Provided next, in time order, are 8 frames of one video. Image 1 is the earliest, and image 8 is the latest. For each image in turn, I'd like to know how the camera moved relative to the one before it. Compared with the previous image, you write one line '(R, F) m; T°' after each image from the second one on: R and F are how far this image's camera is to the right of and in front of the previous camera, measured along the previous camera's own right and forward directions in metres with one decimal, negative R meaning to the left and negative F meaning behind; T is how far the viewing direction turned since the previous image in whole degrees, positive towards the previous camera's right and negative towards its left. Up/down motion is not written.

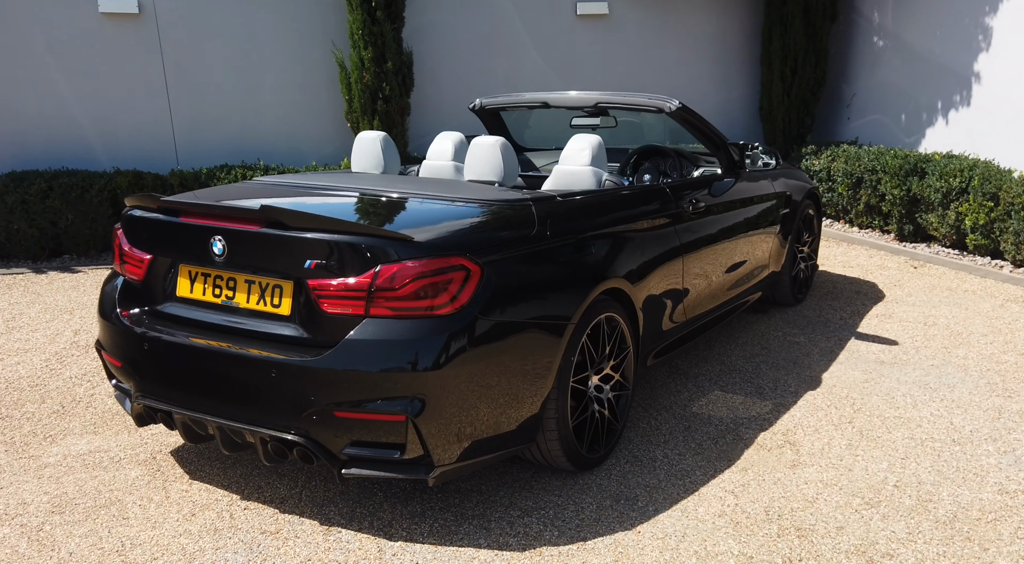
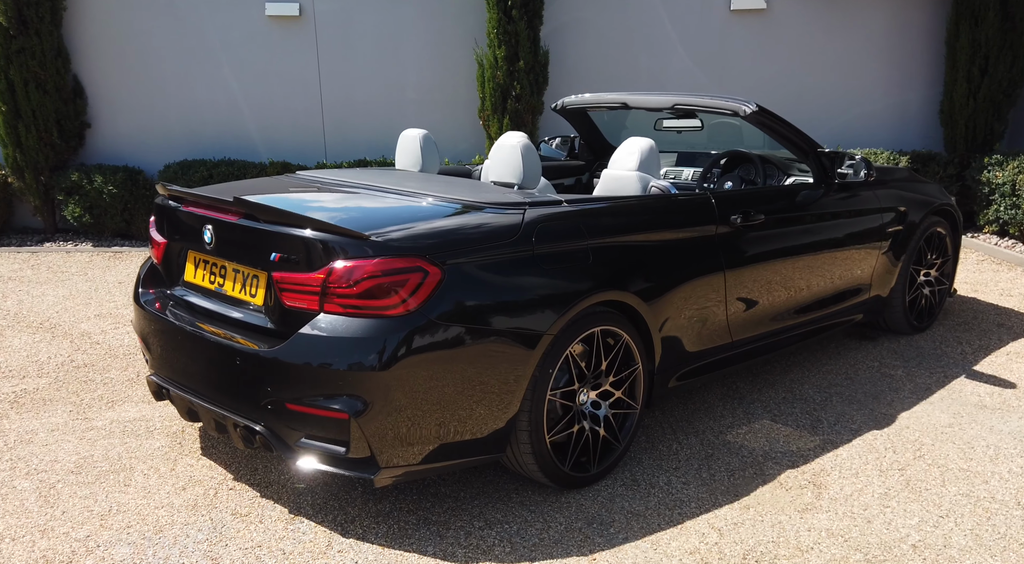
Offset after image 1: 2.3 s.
(+0.7, +0.1) m; -13°
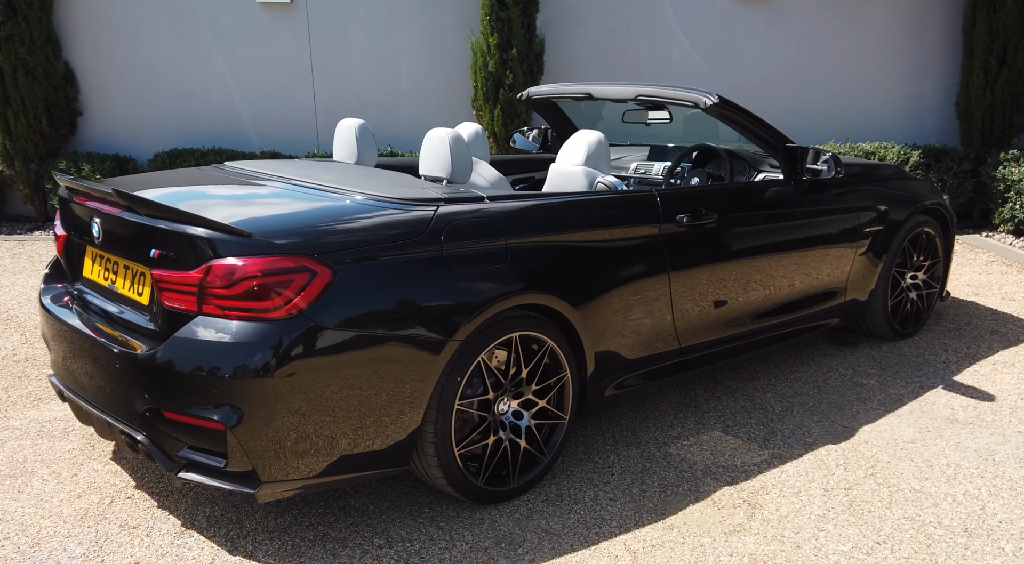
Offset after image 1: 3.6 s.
(+0.4, +0.2) m; -2°
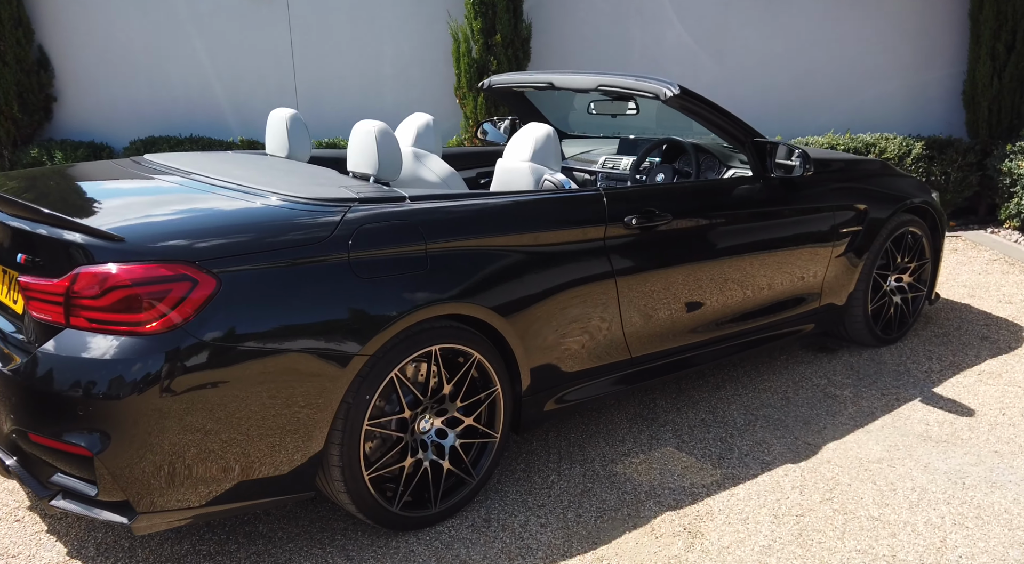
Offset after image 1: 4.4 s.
(+0.3, +0.2) m; -1°
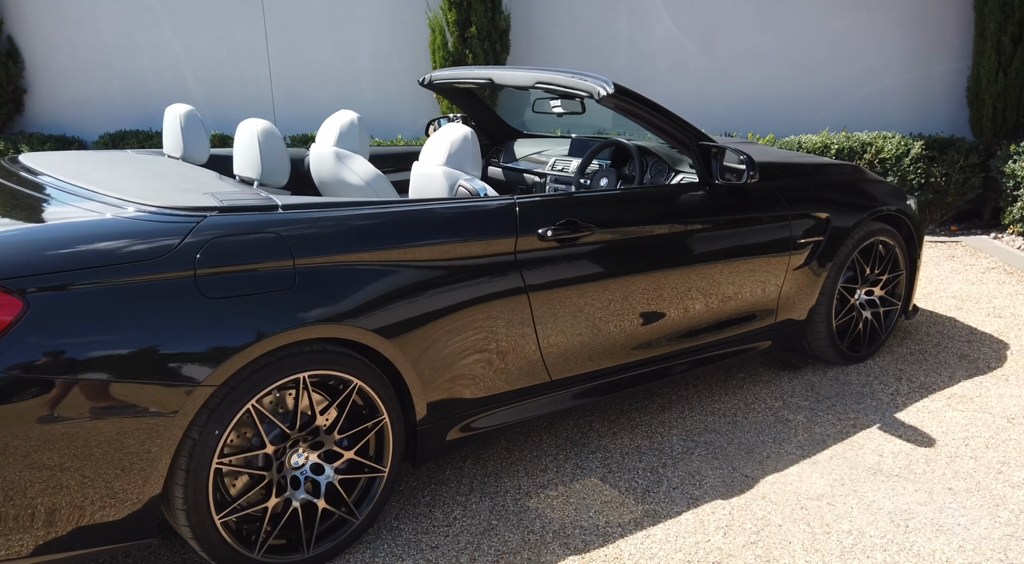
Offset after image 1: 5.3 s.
(+0.4, +0.3) m; -1°
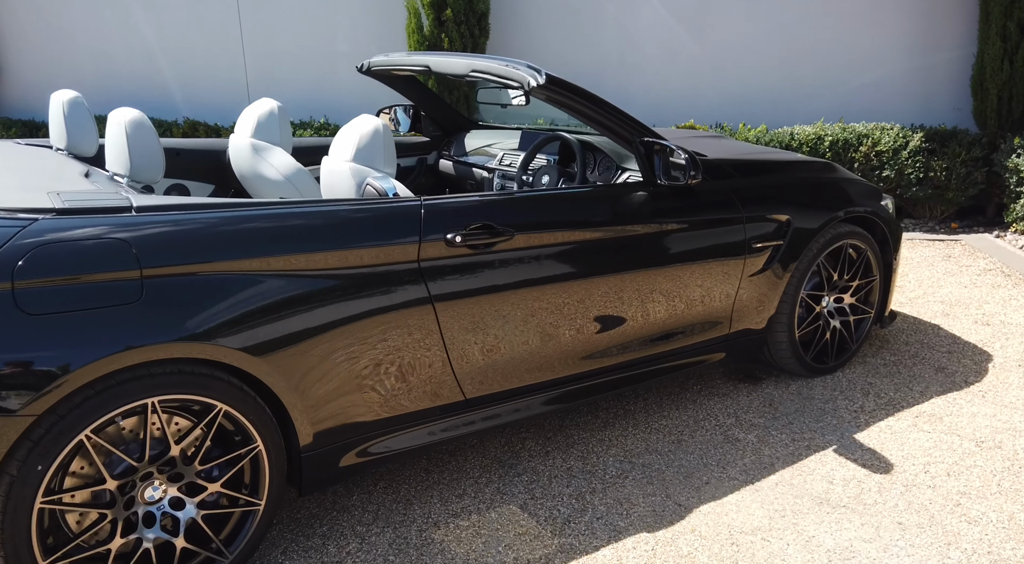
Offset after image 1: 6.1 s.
(+0.3, +0.3) m; -1°
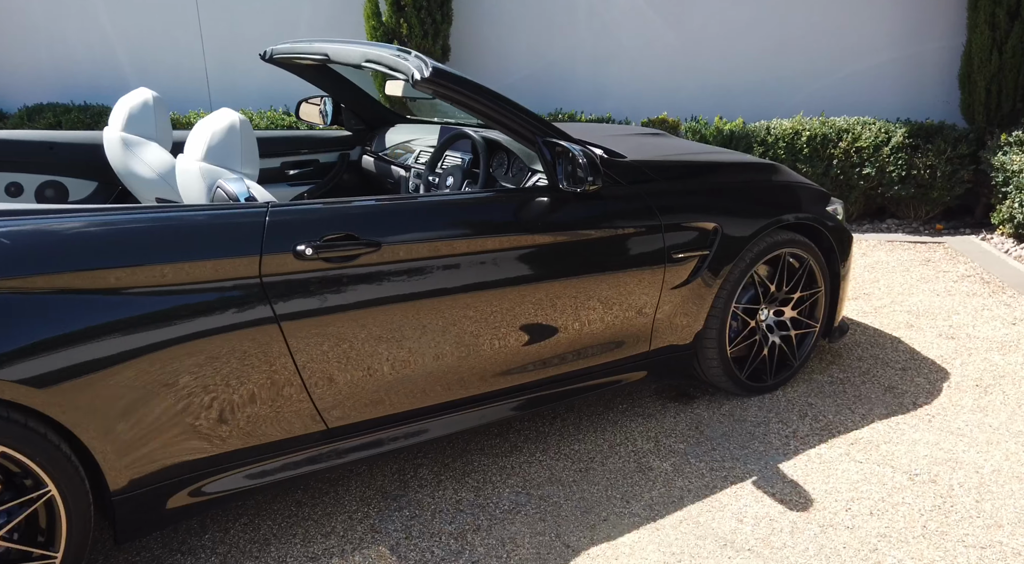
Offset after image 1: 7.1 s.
(+0.4, +0.3) m; 0°
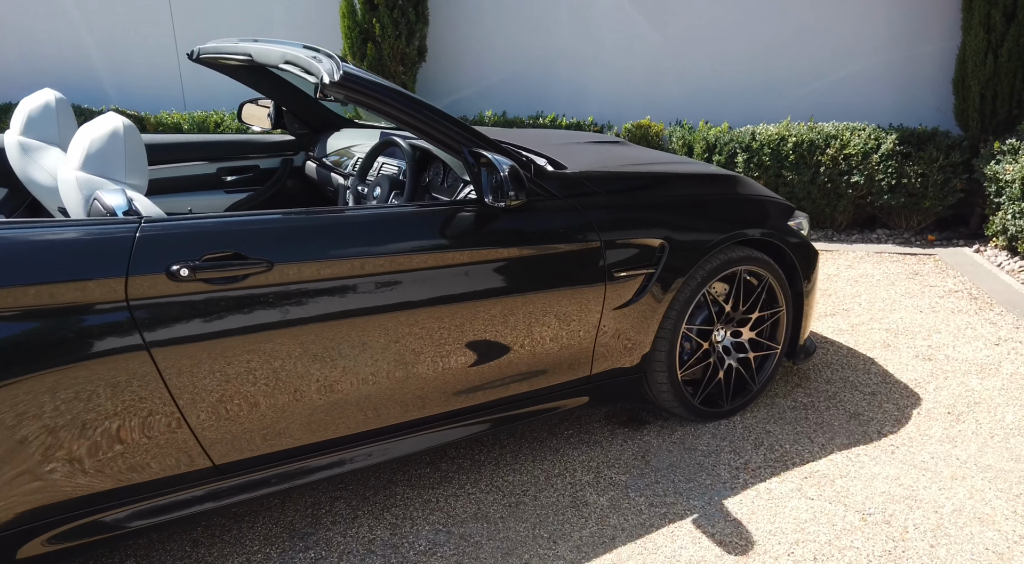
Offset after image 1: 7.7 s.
(+0.3, +0.2) m; 0°
